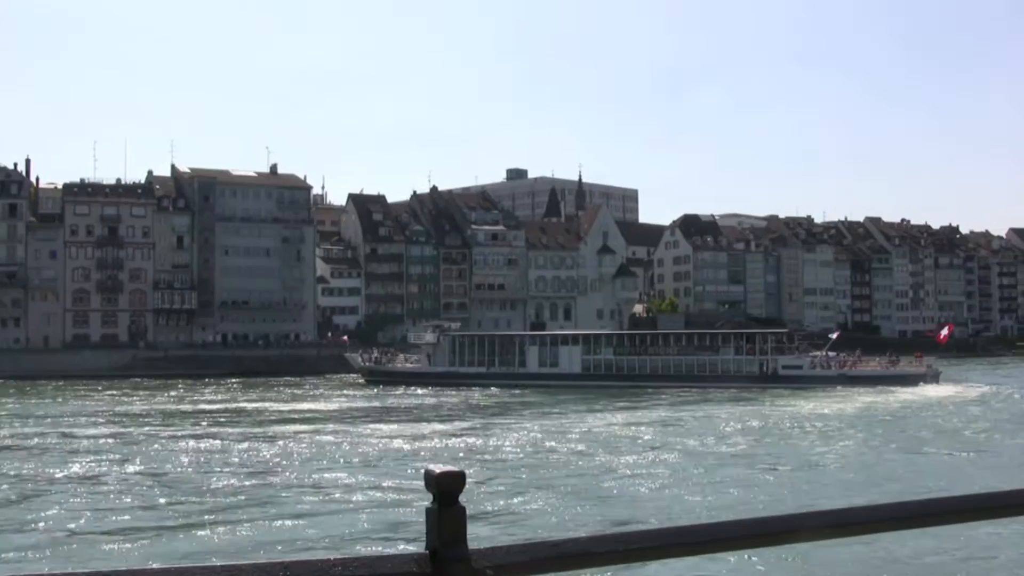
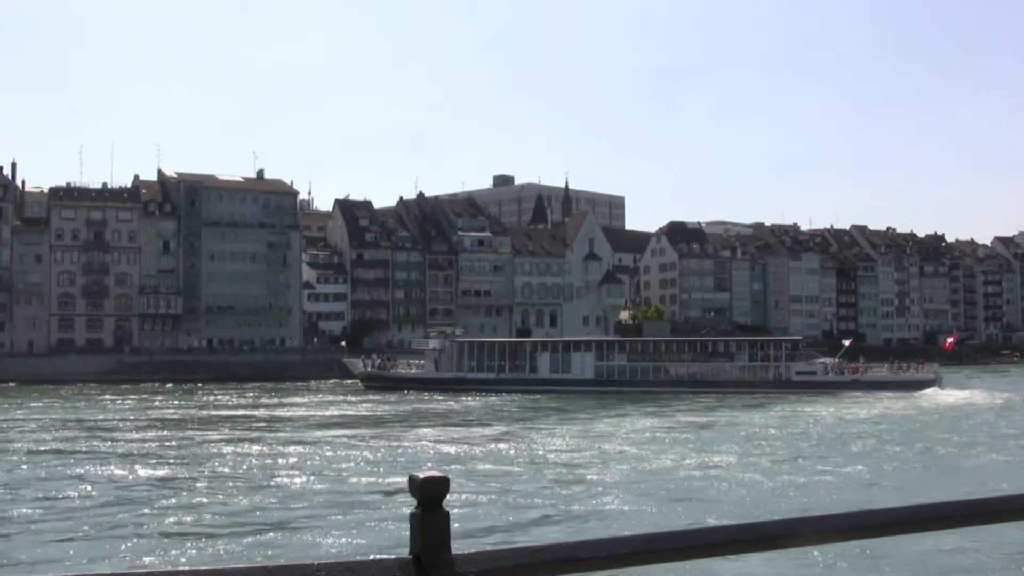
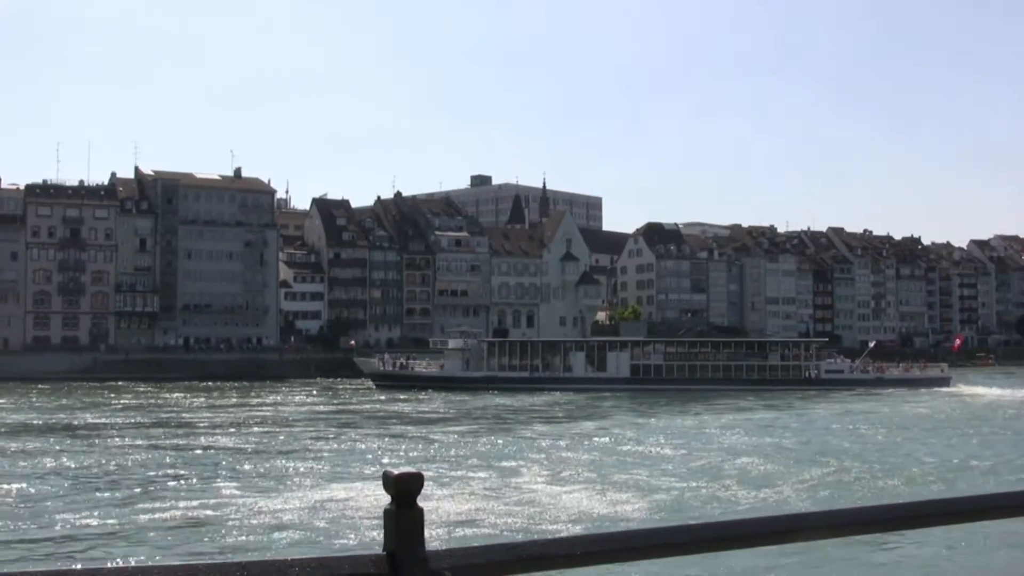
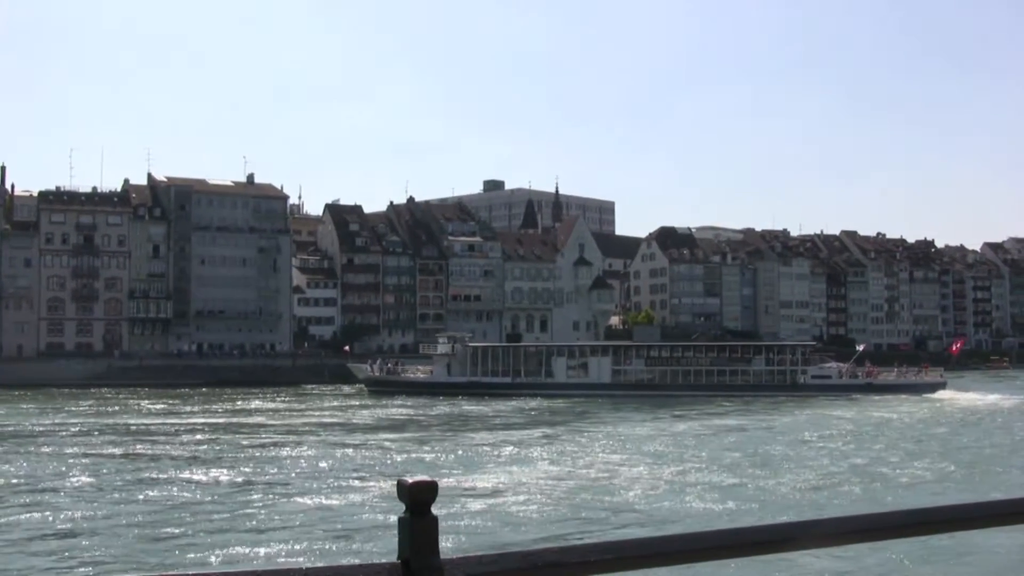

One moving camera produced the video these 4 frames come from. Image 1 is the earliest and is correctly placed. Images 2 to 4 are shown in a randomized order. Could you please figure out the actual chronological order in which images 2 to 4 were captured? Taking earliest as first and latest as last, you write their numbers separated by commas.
2, 4, 3
